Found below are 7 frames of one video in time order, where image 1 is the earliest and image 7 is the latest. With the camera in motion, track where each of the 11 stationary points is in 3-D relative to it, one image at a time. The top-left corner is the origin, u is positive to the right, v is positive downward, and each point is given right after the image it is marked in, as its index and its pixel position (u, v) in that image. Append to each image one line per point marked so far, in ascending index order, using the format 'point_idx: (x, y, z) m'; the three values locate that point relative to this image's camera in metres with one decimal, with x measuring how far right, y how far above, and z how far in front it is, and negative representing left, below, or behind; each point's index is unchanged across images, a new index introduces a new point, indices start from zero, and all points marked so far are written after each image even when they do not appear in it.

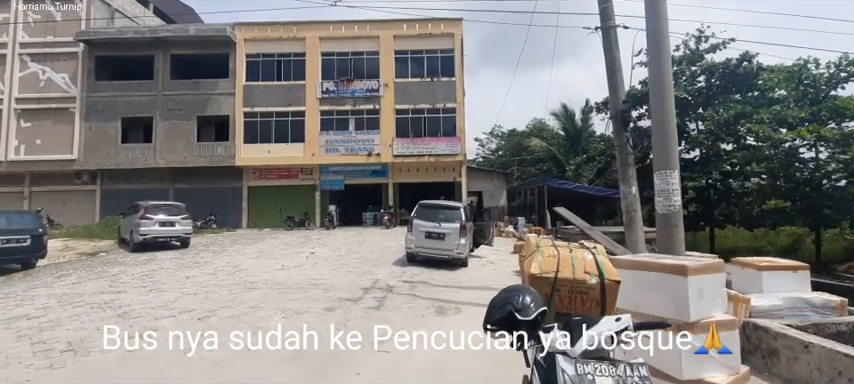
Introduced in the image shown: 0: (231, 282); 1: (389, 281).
0: (-3.9, -1.8, +10.9) m
1: (-0.8, -1.8, +10.7) m
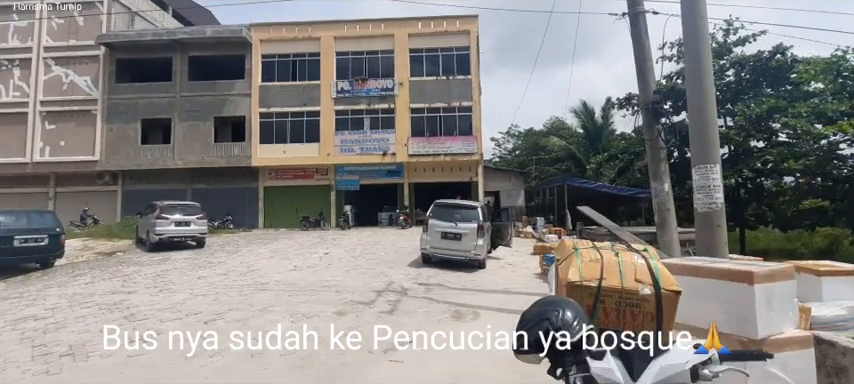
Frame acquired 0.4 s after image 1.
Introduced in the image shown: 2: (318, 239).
0: (-3.6, -1.8, +10.5) m
1: (-0.5, -1.7, +10.2) m
2: (-4.0, -1.7, +20.0) m
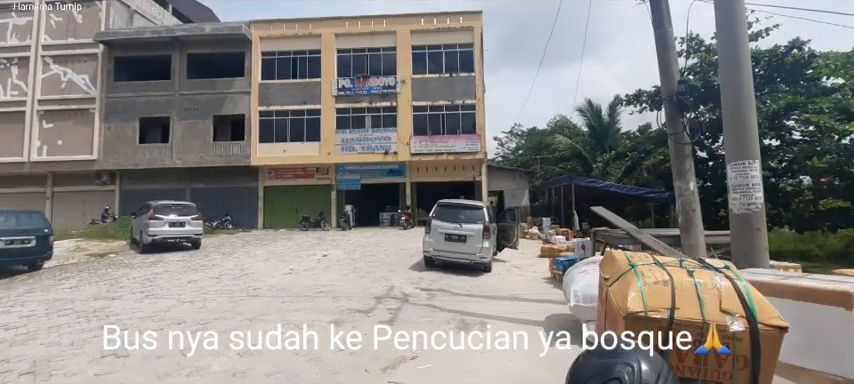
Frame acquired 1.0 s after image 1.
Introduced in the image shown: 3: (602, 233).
0: (-3.5, -1.8, +9.9) m
1: (-0.4, -1.7, +9.6) m
2: (-3.9, -1.7, +19.4) m
3: (+3.1, -0.7, +9.3) m
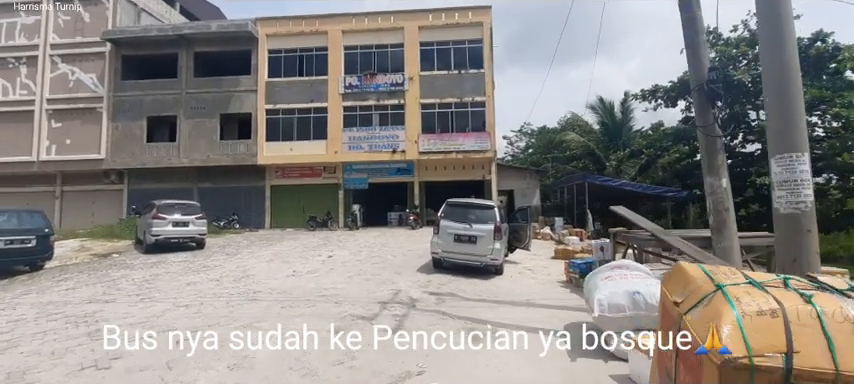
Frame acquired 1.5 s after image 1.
0: (-3.4, -1.7, +9.5) m
1: (-0.3, -1.7, +9.1) m
2: (-3.6, -1.7, +18.9) m
3: (+3.3, -0.7, +8.8) m
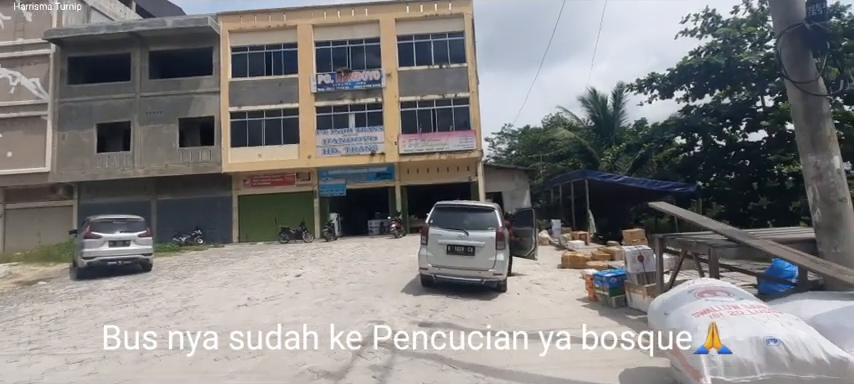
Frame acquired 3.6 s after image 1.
0: (-3.5, -1.8, +7.2) m
1: (-0.4, -1.7, +6.9) m
2: (-4.1, -1.9, +16.6) m
3: (+3.1, -0.6, +6.7) m
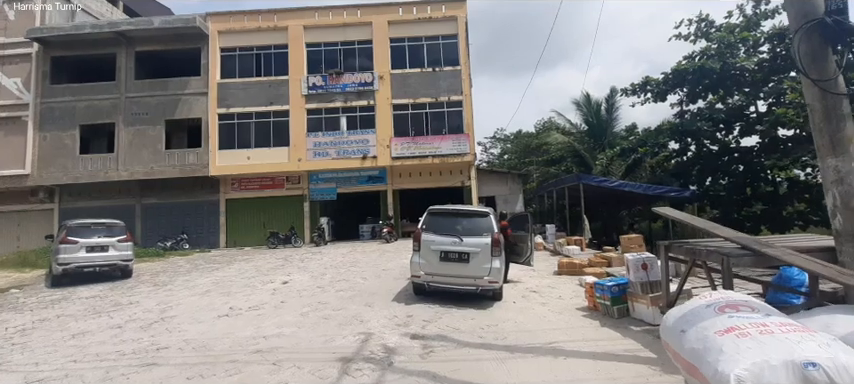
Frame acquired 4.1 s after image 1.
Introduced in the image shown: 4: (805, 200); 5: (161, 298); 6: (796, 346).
0: (-3.6, -1.9, +6.7) m
1: (-0.5, -1.8, +6.5) m
2: (-4.3, -2.0, +16.1) m
3: (+3.0, -0.6, +6.3) m
4: (+13.7, -0.3, +19.7) m
5: (-5.0, -2.0, +10.4) m
6: (+2.1, -0.9, +3.1) m
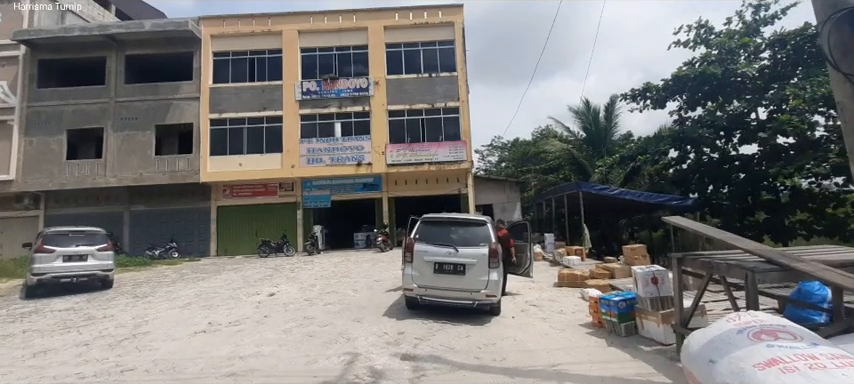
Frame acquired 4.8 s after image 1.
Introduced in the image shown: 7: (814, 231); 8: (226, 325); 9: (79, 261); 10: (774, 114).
0: (-3.7, -1.9, +6.1) m
1: (-0.6, -1.8, +5.9) m
2: (-4.5, -2.2, +15.5) m
3: (+2.9, -0.7, +5.8) m
4: (+13.5, -0.6, +19.2) m
5: (-5.1, -2.2, +9.8) m
6: (+2.1, -0.9, +2.6) m
7: (+13.9, -1.4, +19.4) m
8: (-2.9, -2.0, +8.1) m
9: (-8.4, -1.7, +13.4) m
10: (+12.4, +2.8, +19.2) m
